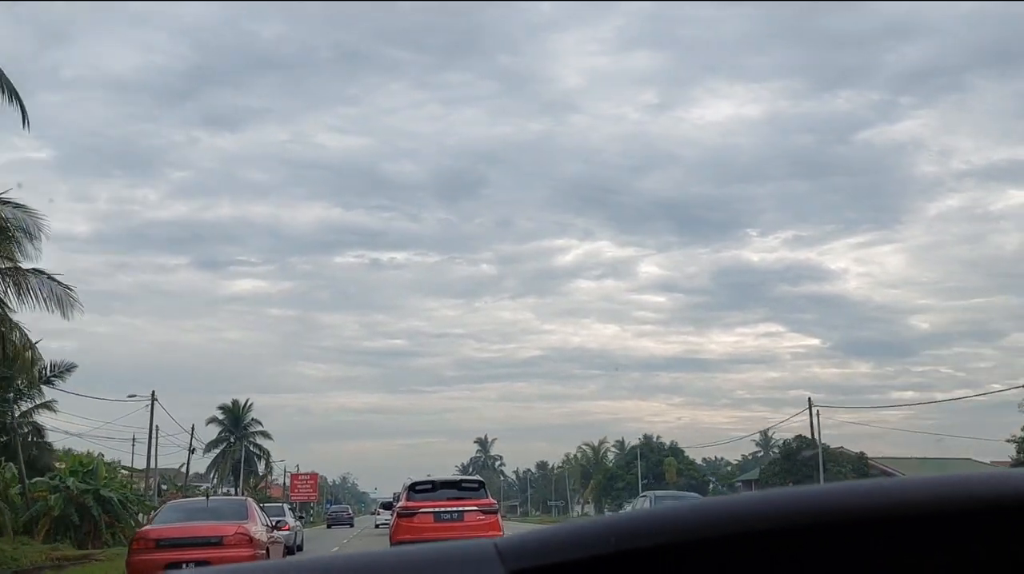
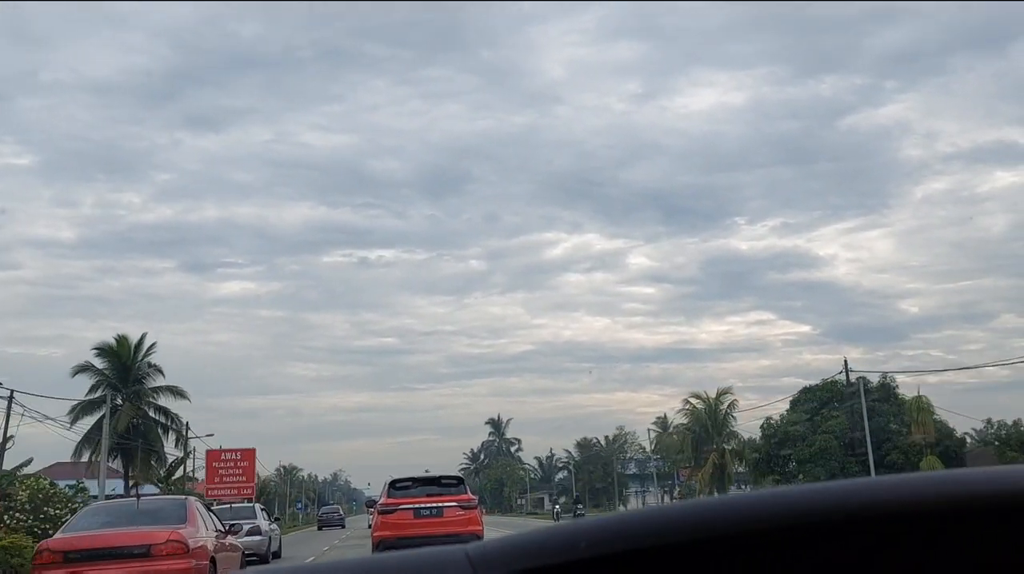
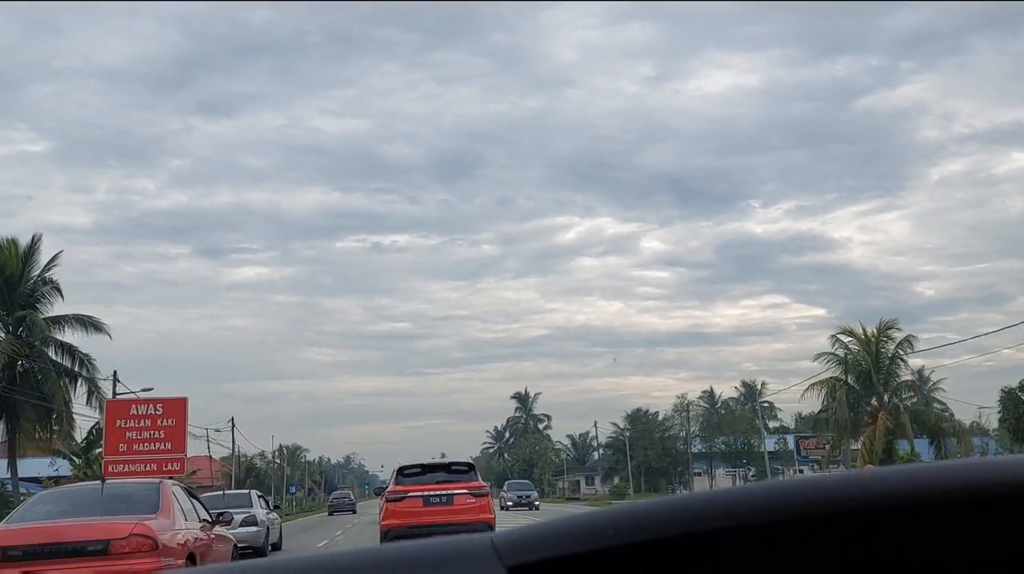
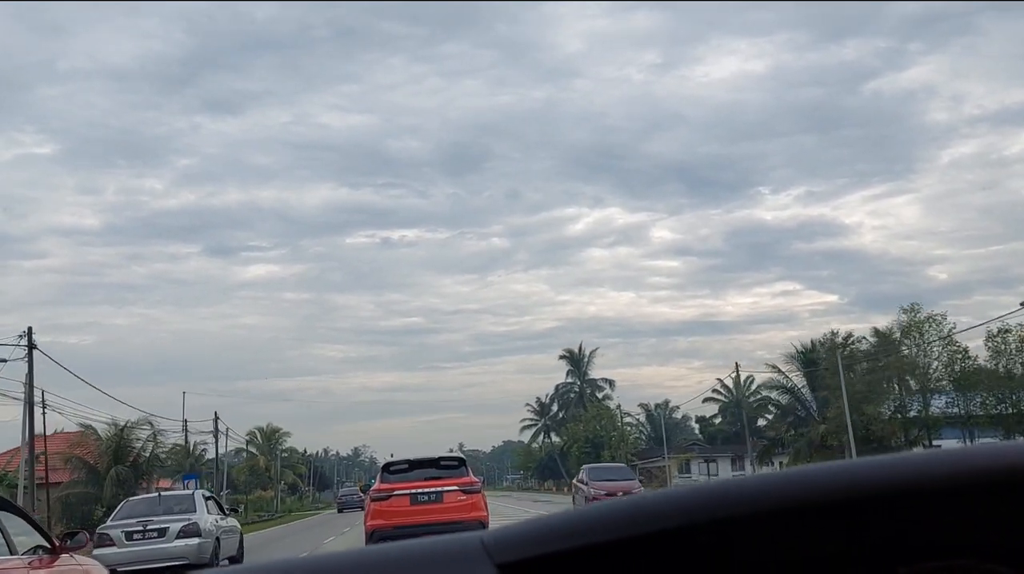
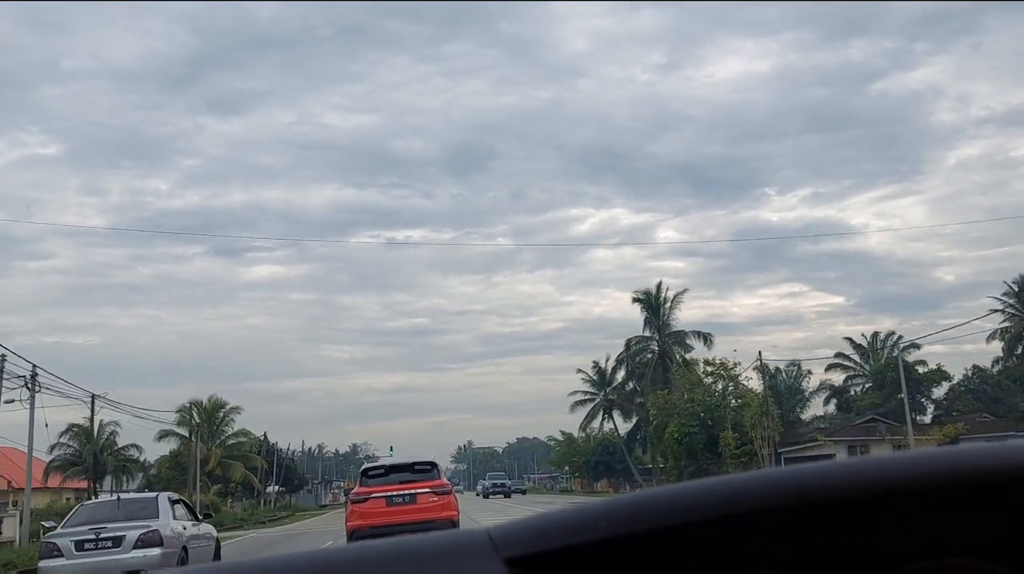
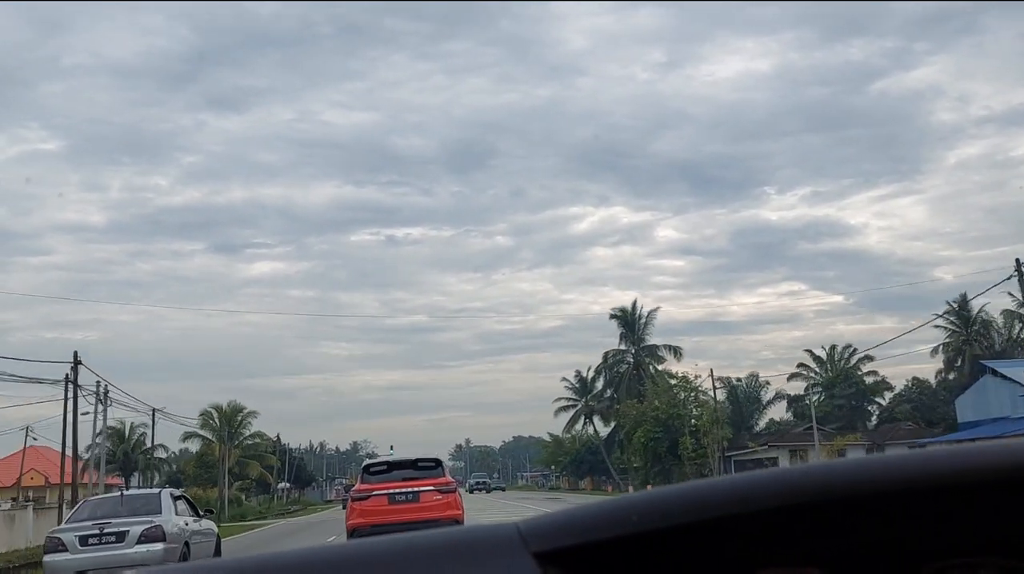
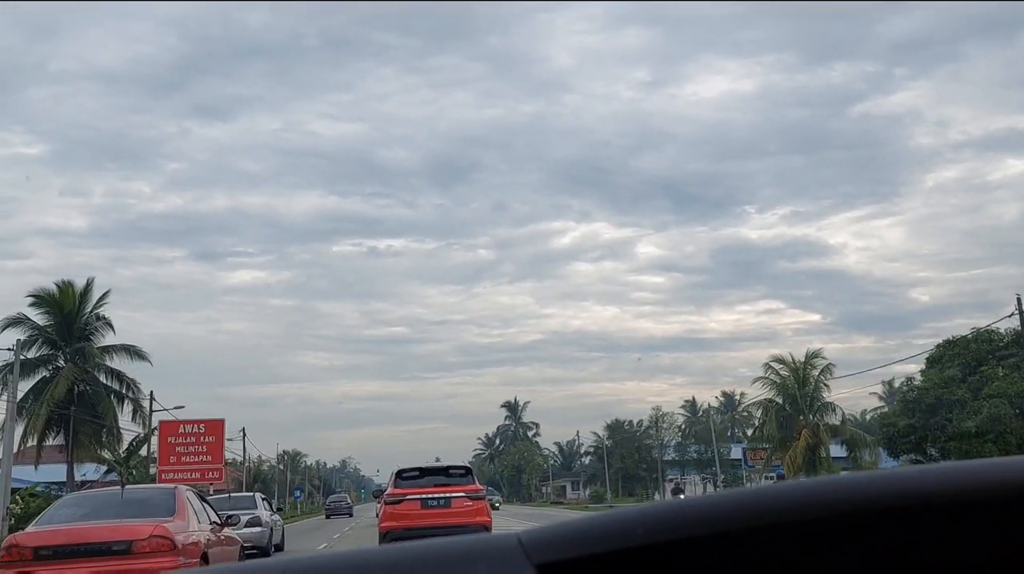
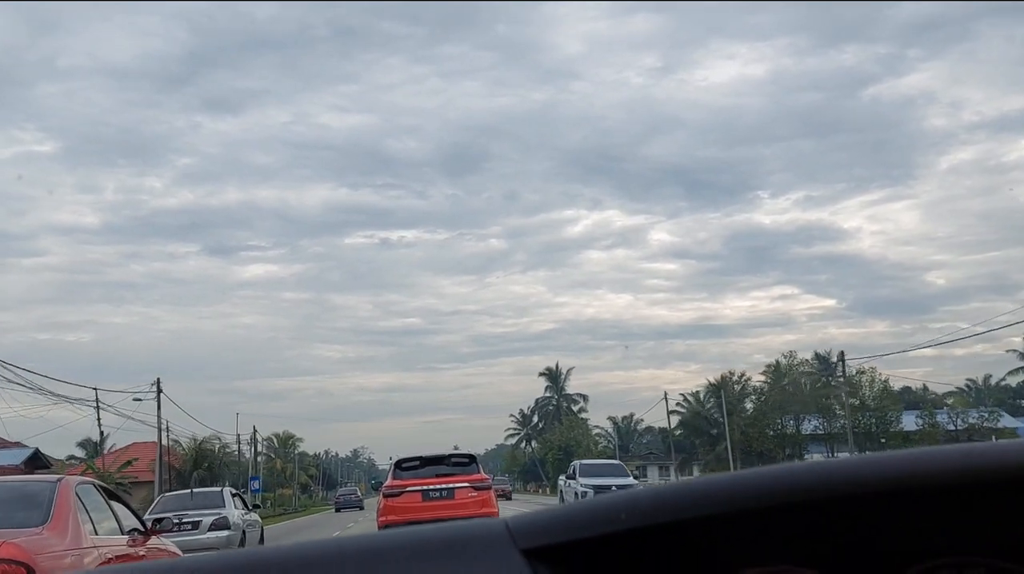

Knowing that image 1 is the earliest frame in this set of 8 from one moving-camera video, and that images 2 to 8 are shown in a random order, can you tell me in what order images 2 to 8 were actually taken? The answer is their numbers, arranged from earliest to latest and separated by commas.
2, 7, 3, 8, 4, 6, 5
